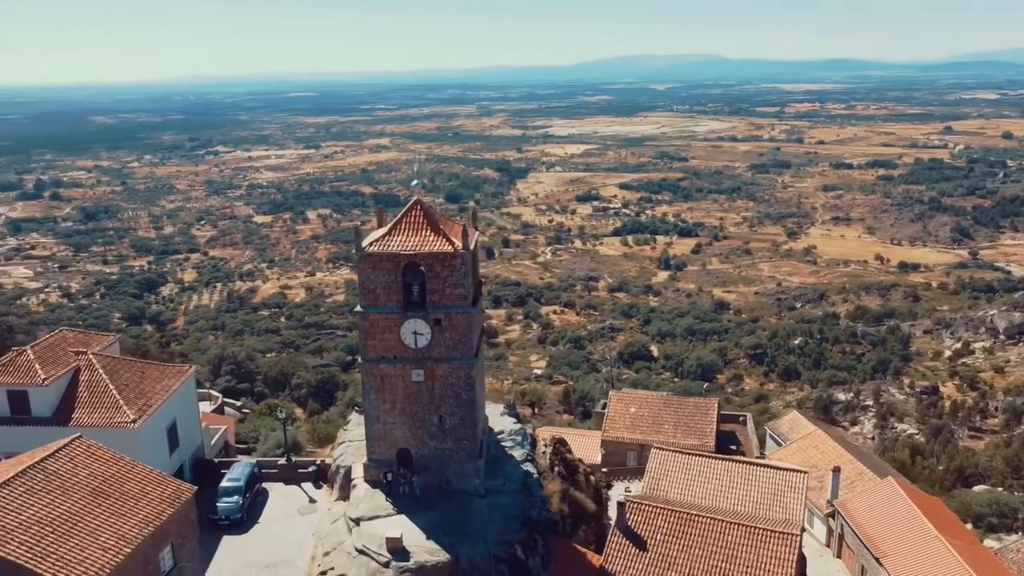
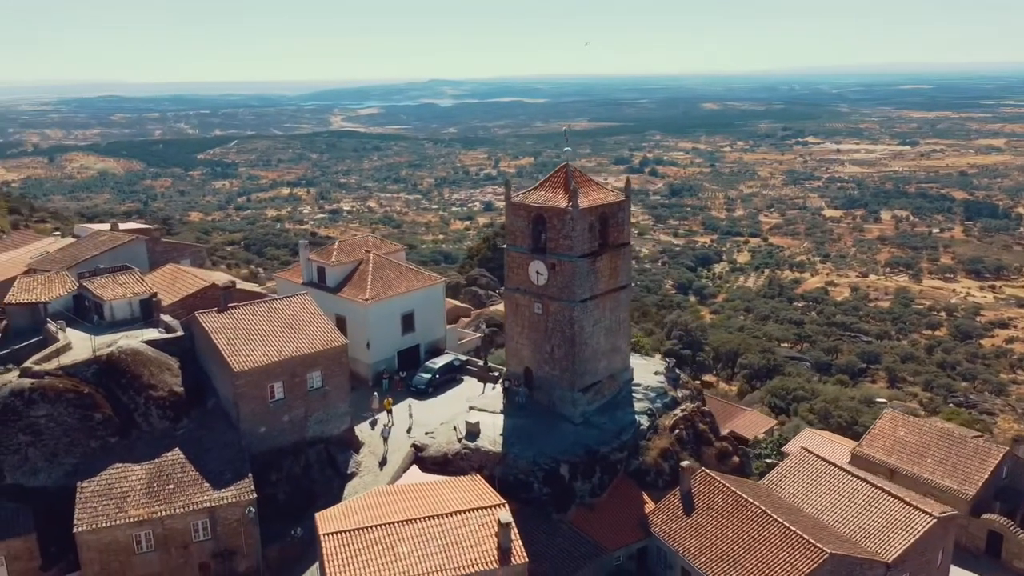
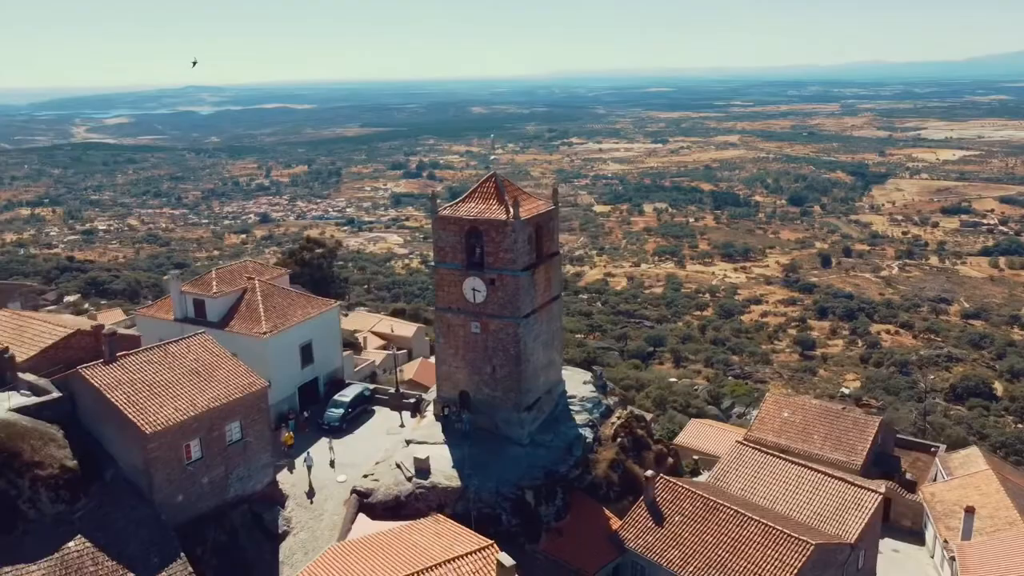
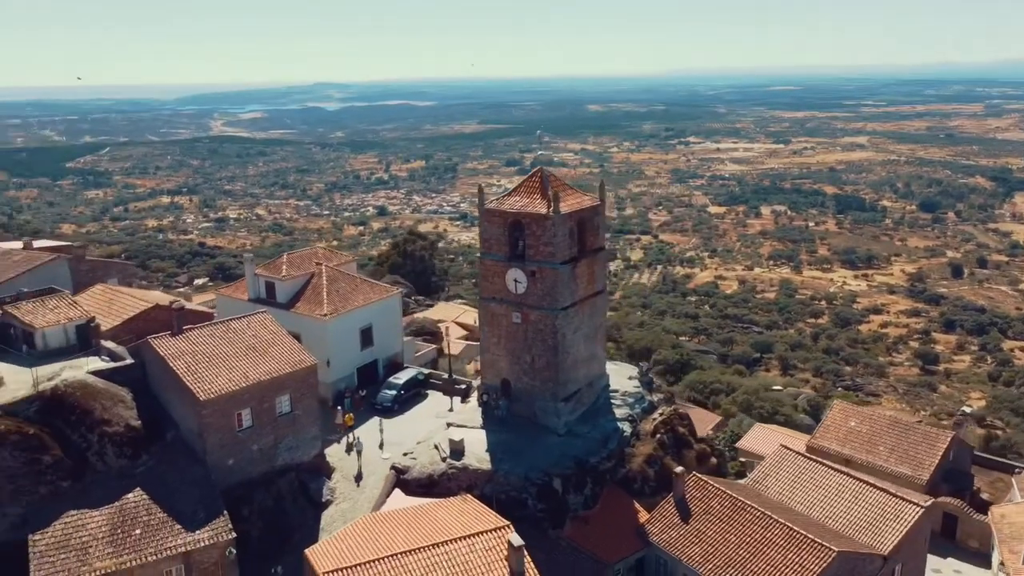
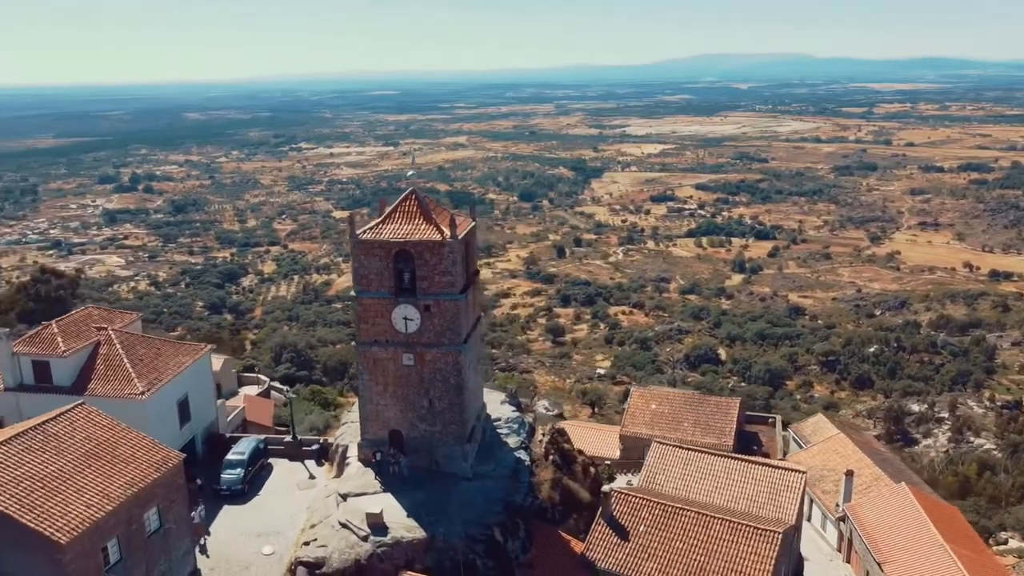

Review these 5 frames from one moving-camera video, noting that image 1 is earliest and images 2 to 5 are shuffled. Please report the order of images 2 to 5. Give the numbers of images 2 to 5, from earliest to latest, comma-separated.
5, 3, 4, 2
